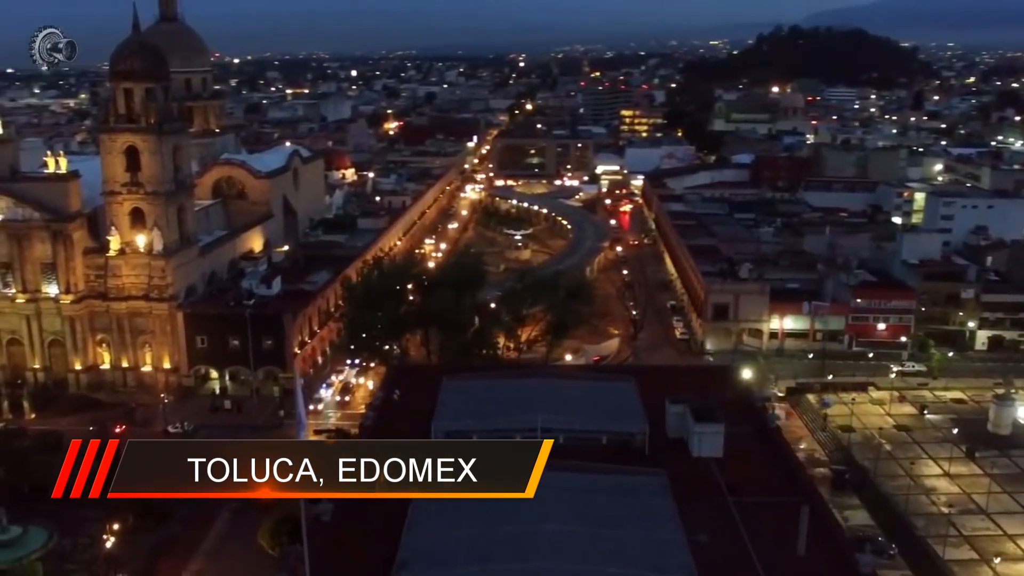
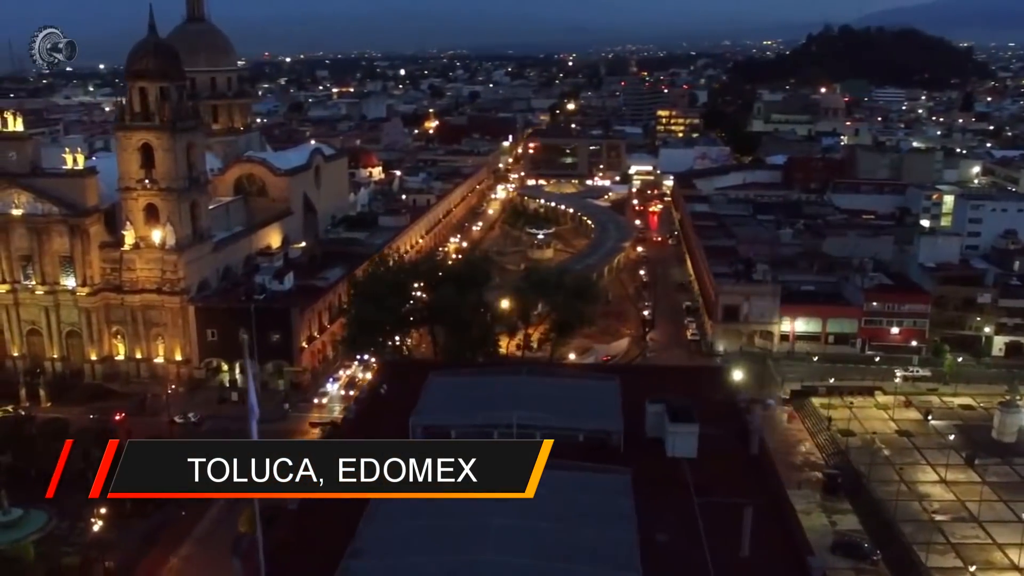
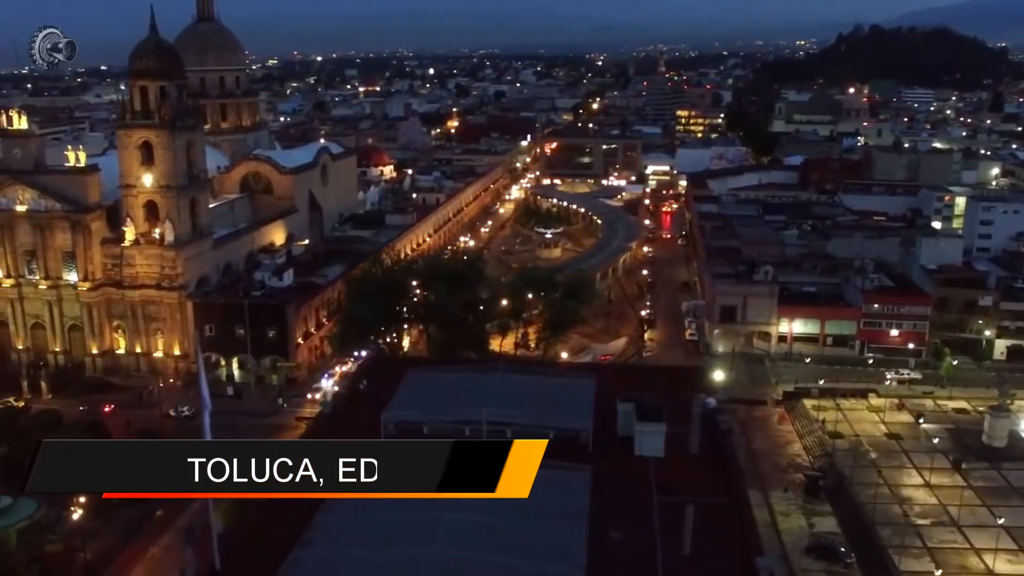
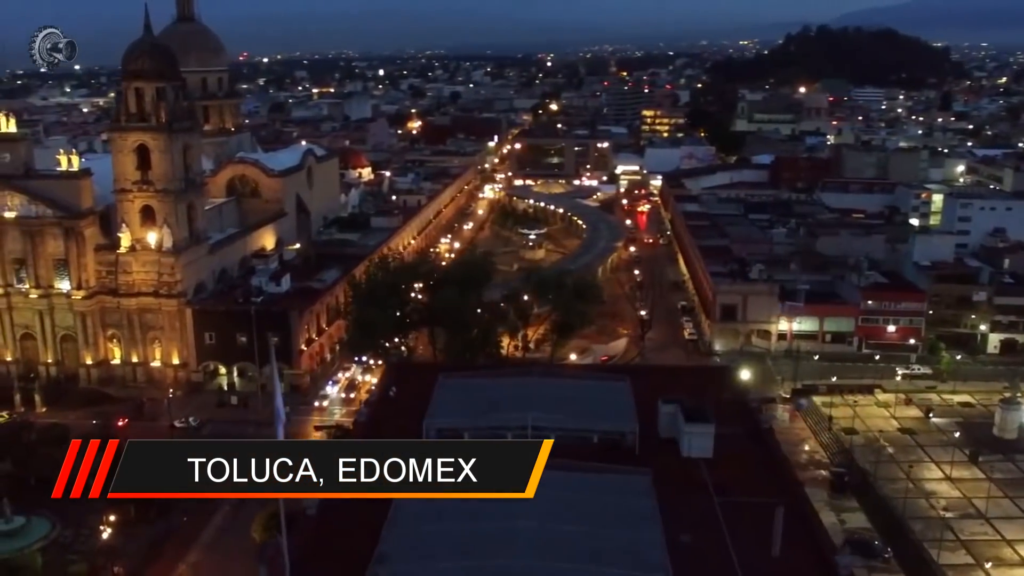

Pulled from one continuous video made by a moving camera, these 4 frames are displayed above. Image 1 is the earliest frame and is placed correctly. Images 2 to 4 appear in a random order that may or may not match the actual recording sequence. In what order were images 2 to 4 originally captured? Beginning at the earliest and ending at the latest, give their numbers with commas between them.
4, 2, 3
